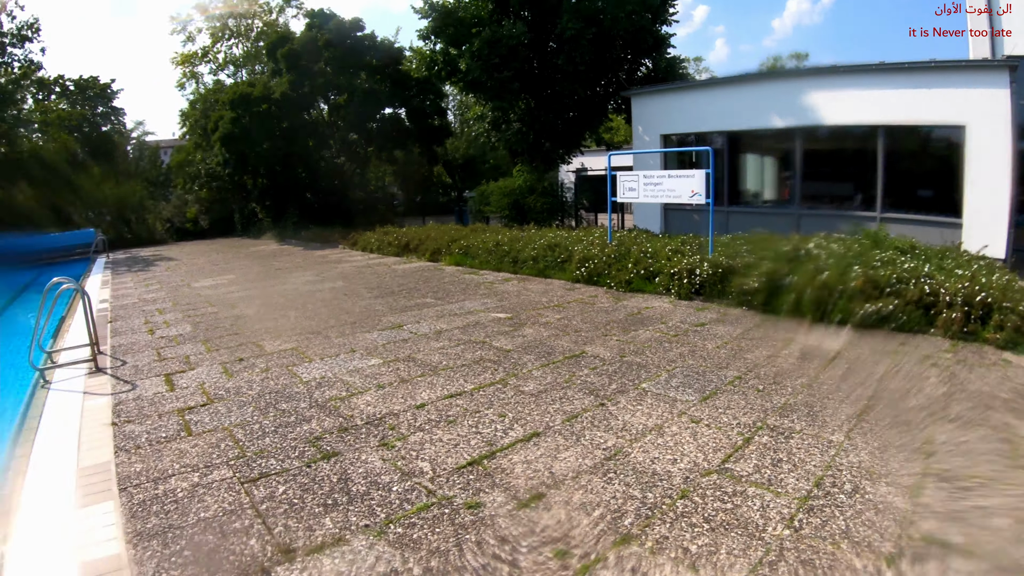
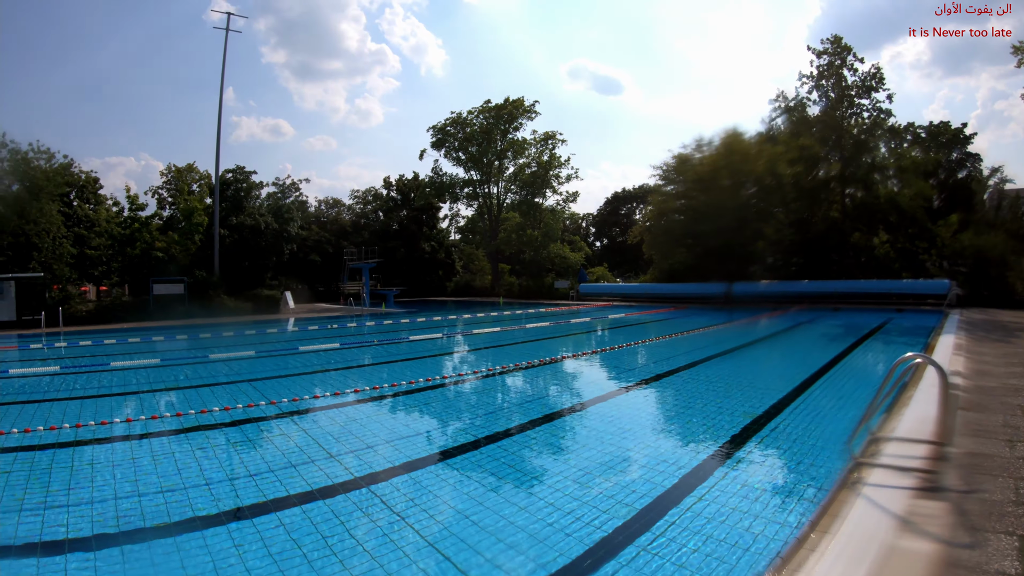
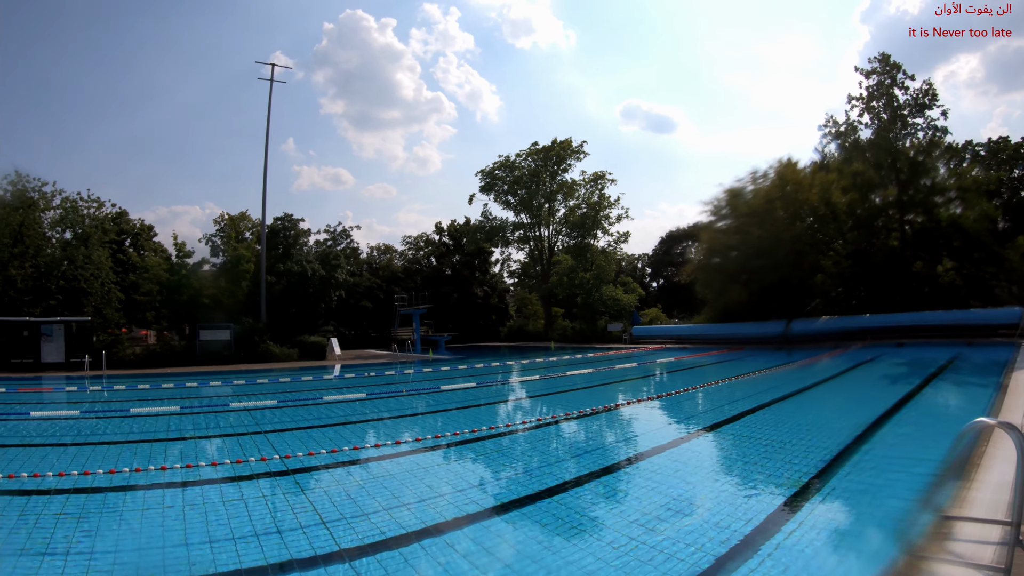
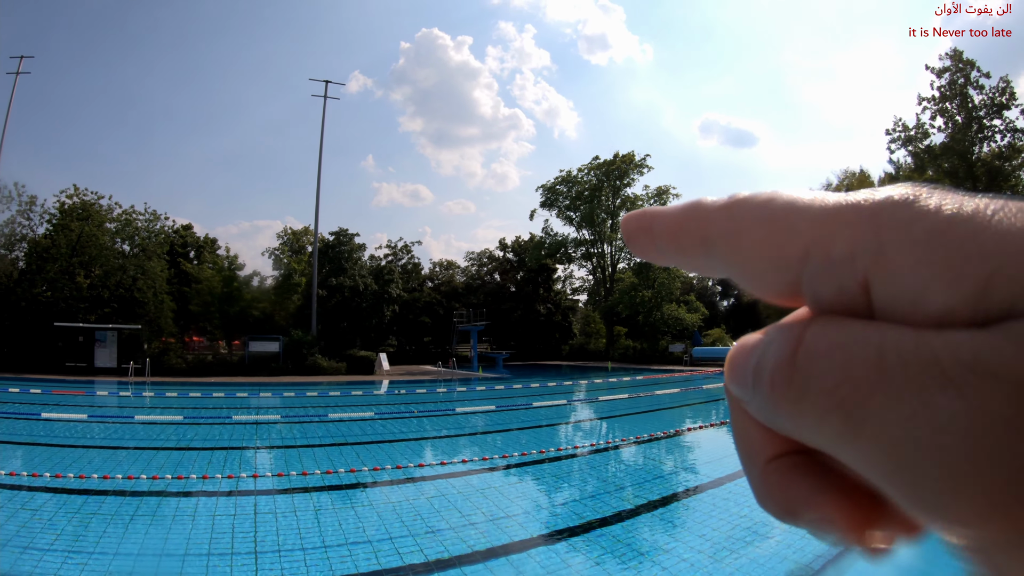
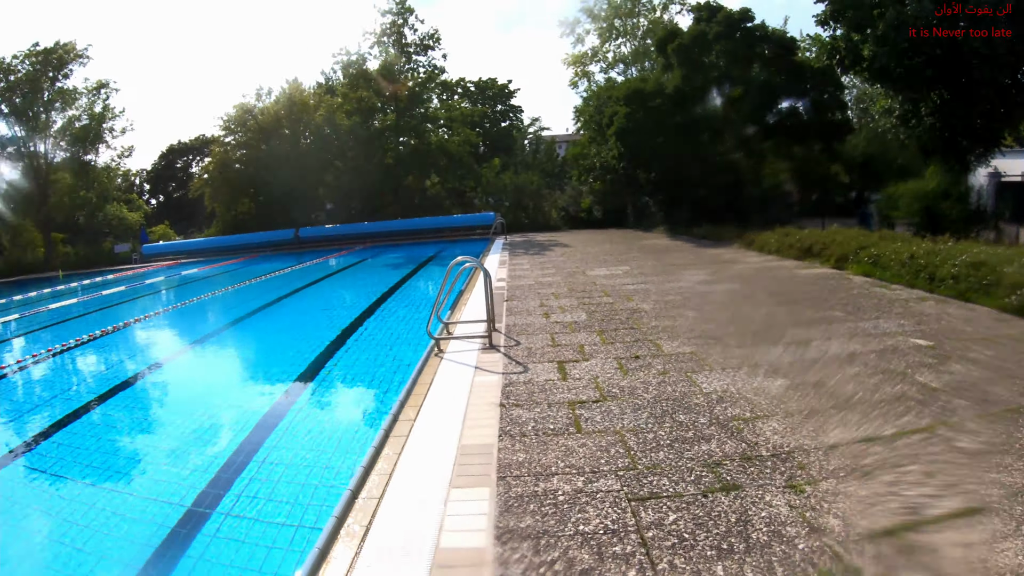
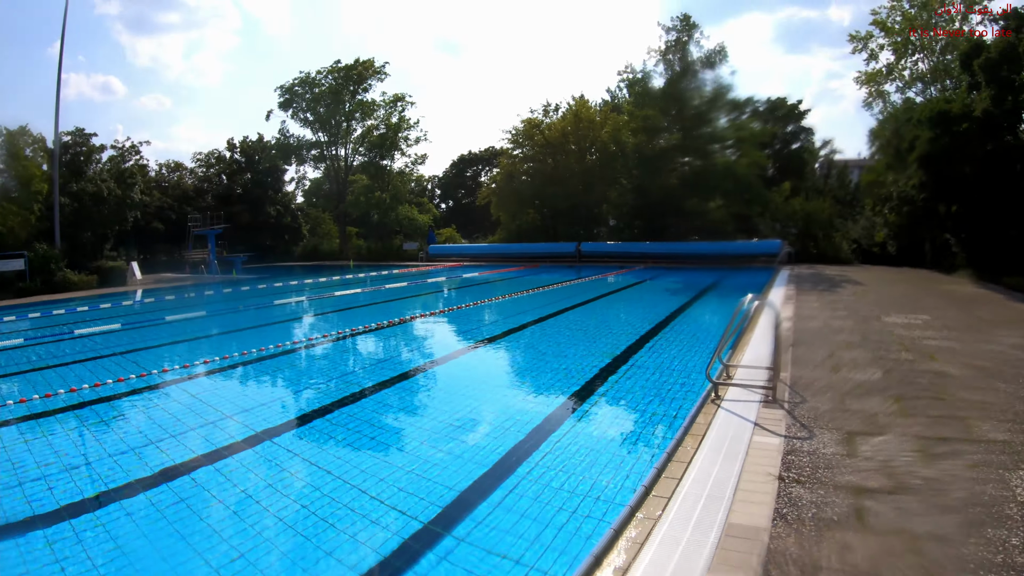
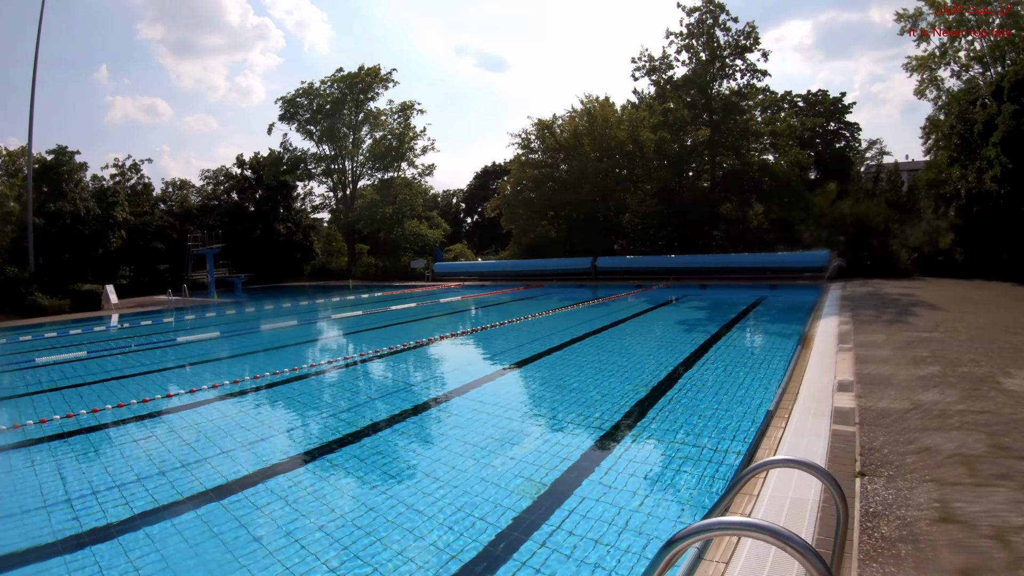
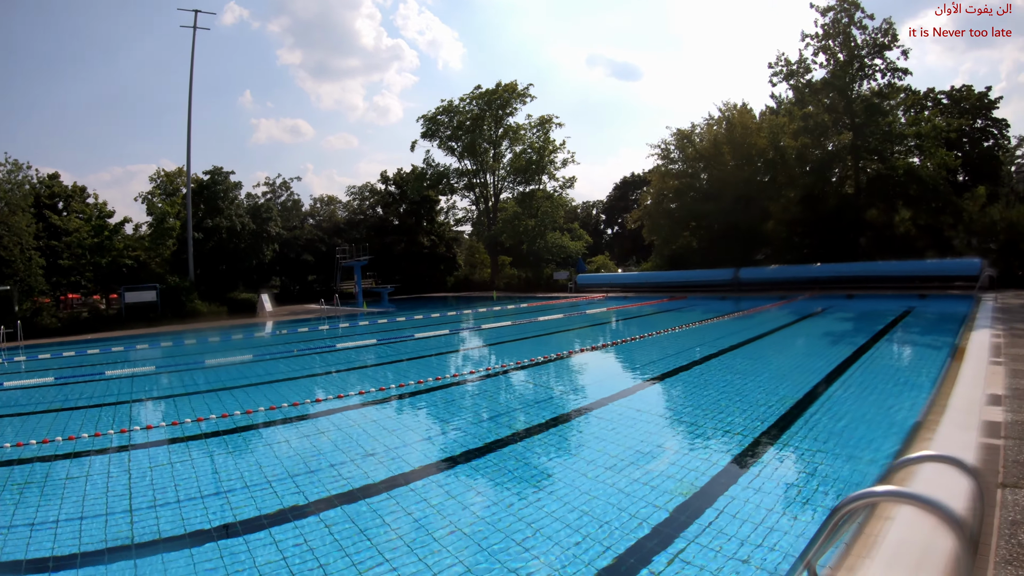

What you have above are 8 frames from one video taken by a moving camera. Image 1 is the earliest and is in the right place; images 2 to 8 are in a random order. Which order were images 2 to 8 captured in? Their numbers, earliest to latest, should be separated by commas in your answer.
5, 6, 2, 3, 4, 8, 7
